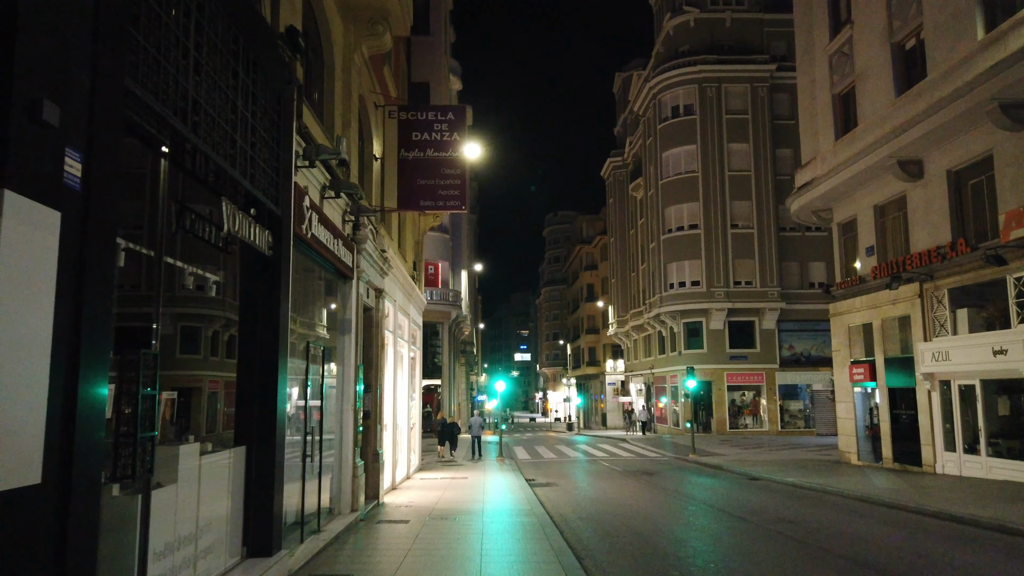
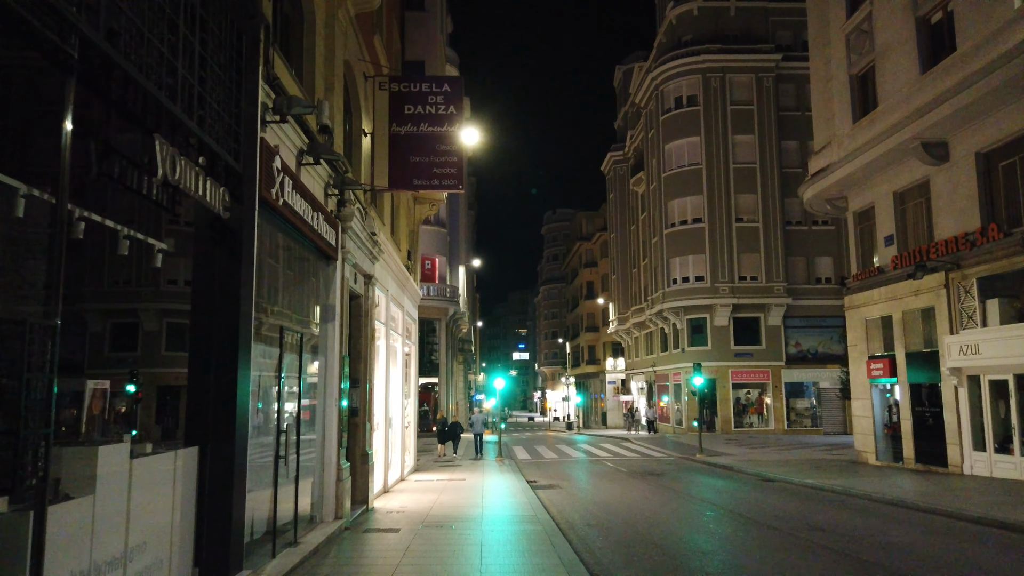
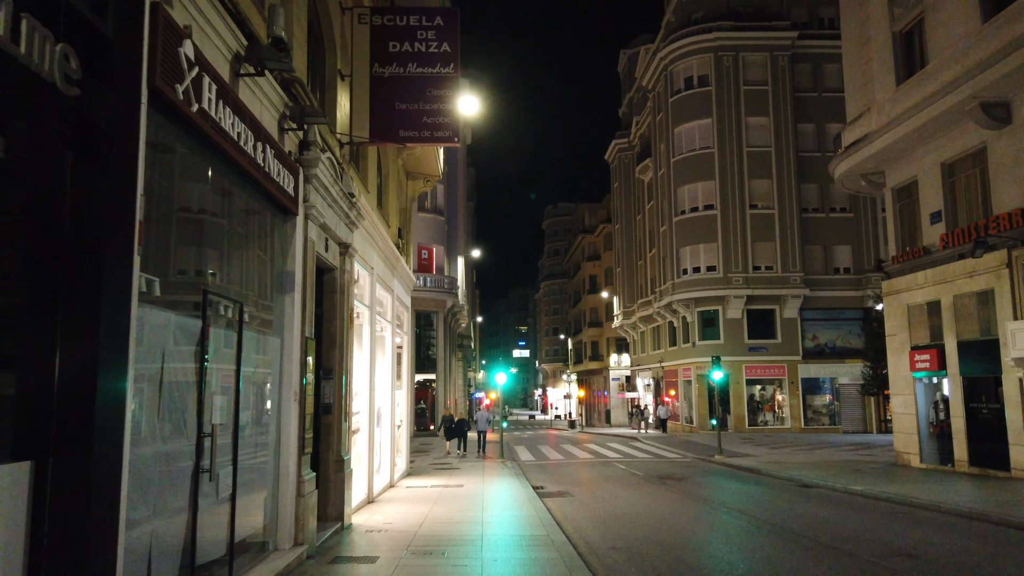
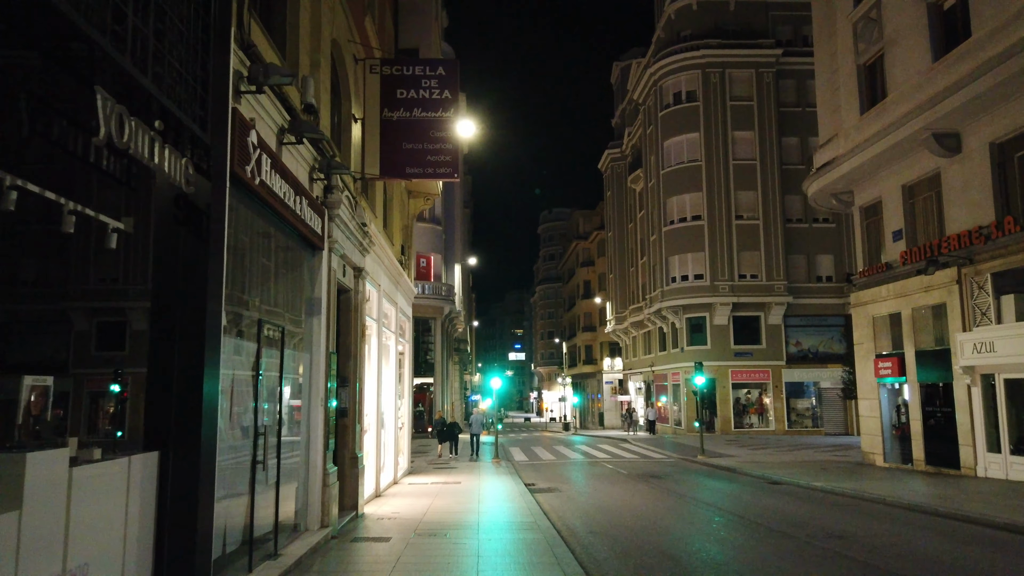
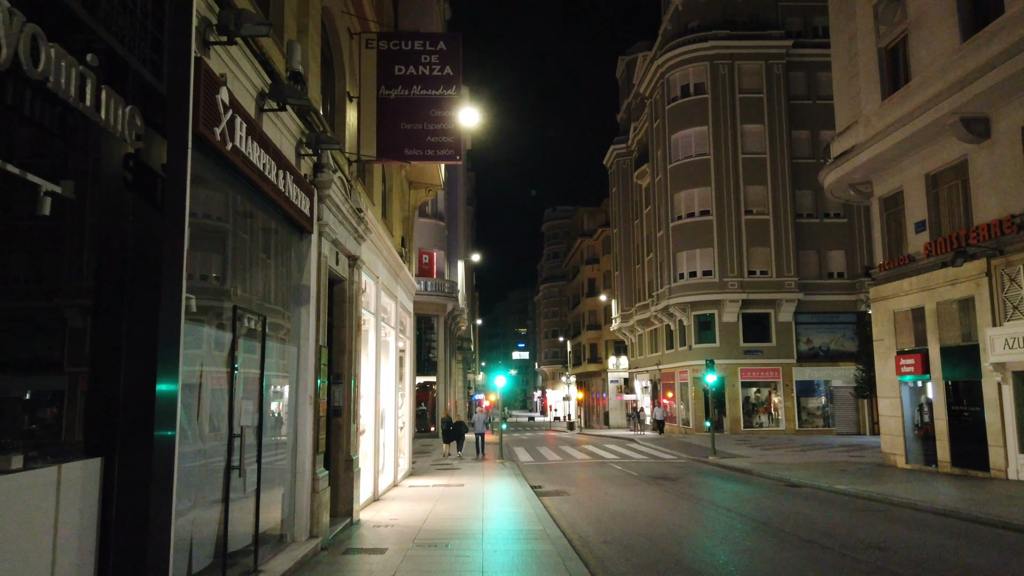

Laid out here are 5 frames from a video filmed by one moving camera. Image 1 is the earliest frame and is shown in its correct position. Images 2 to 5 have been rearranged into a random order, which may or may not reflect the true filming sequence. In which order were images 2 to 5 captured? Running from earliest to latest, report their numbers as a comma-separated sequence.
2, 4, 5, 3
